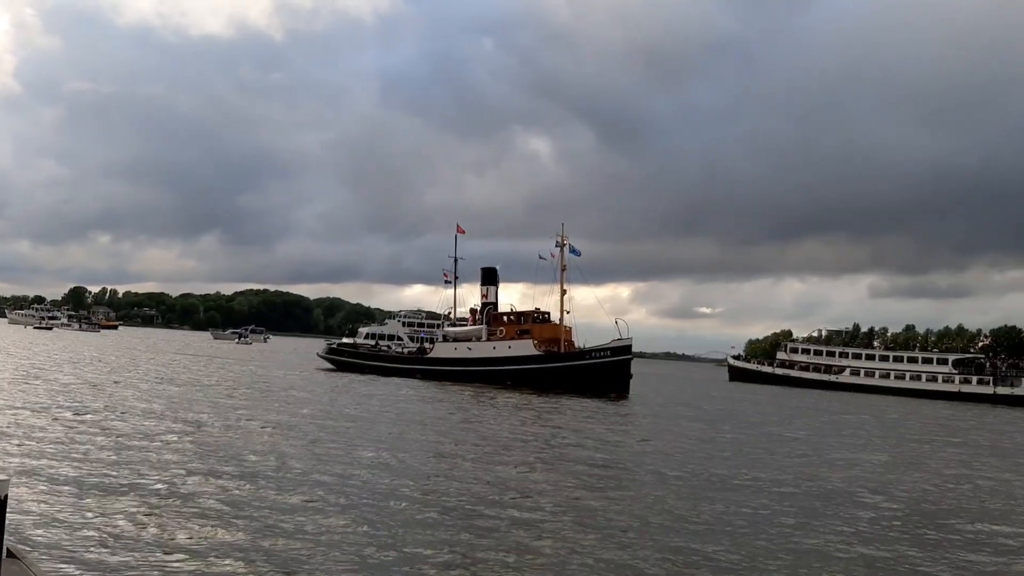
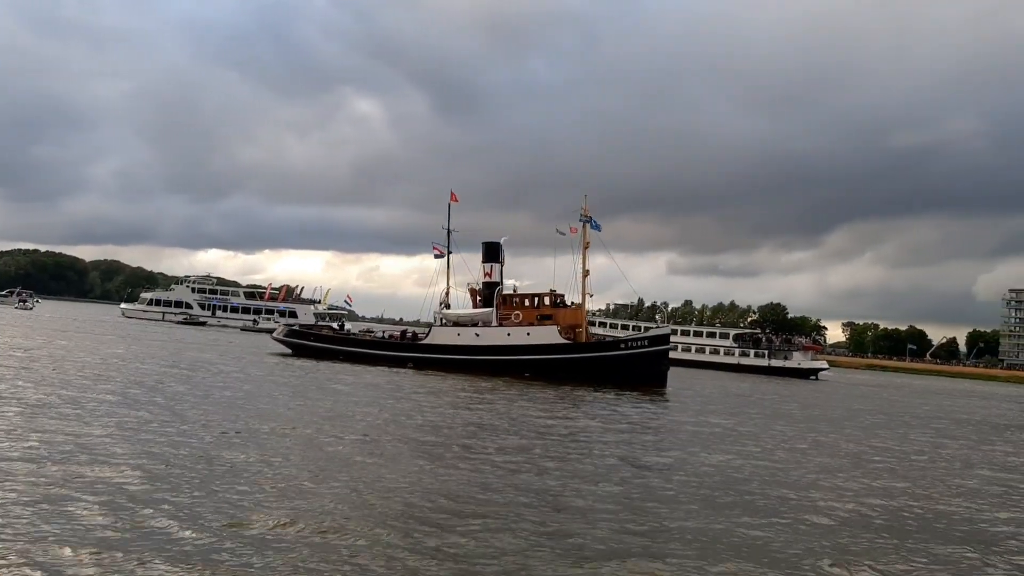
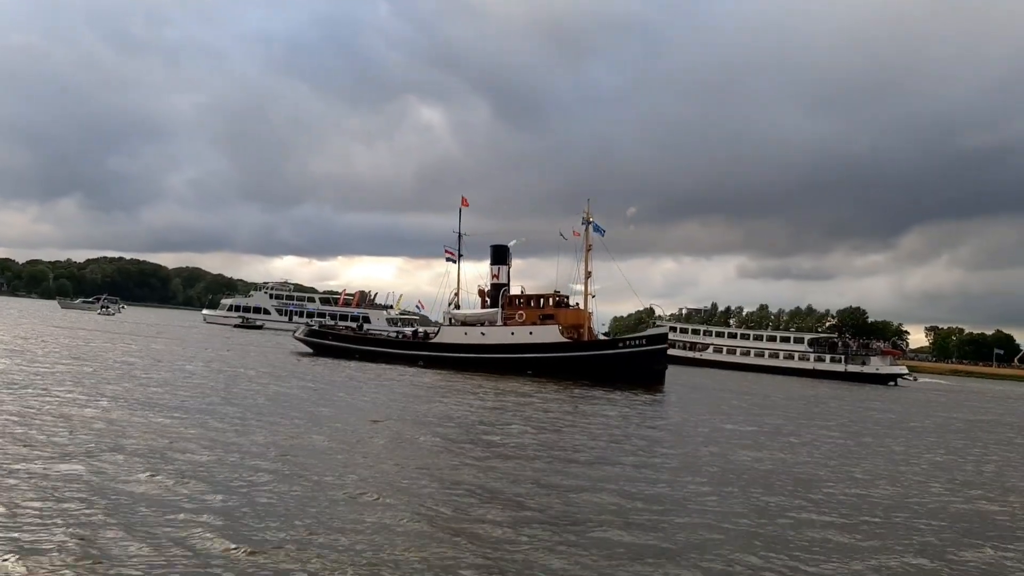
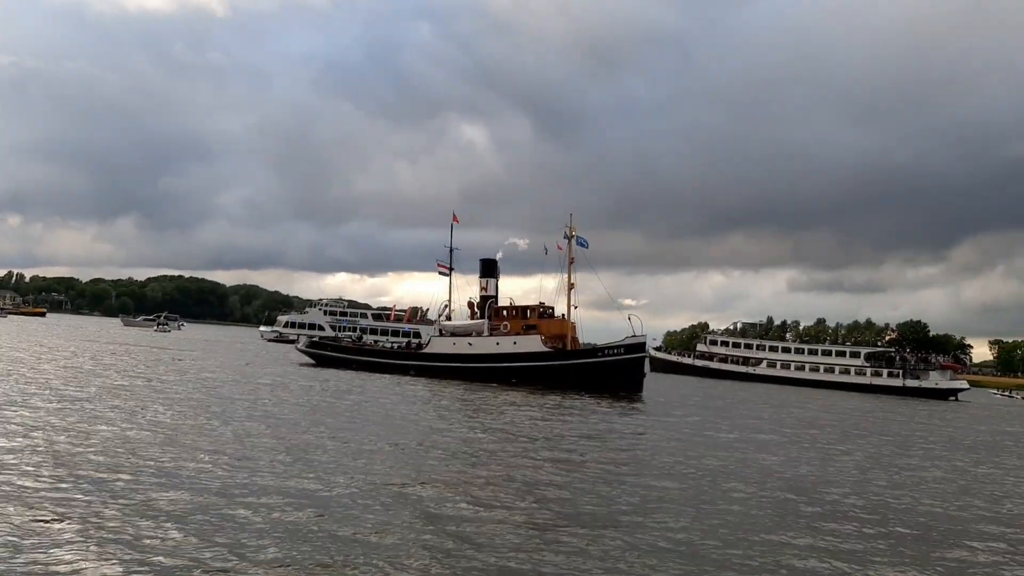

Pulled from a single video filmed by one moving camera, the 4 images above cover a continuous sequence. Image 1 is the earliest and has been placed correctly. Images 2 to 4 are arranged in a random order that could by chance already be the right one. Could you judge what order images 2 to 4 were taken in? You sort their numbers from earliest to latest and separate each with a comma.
4, 3, 2
